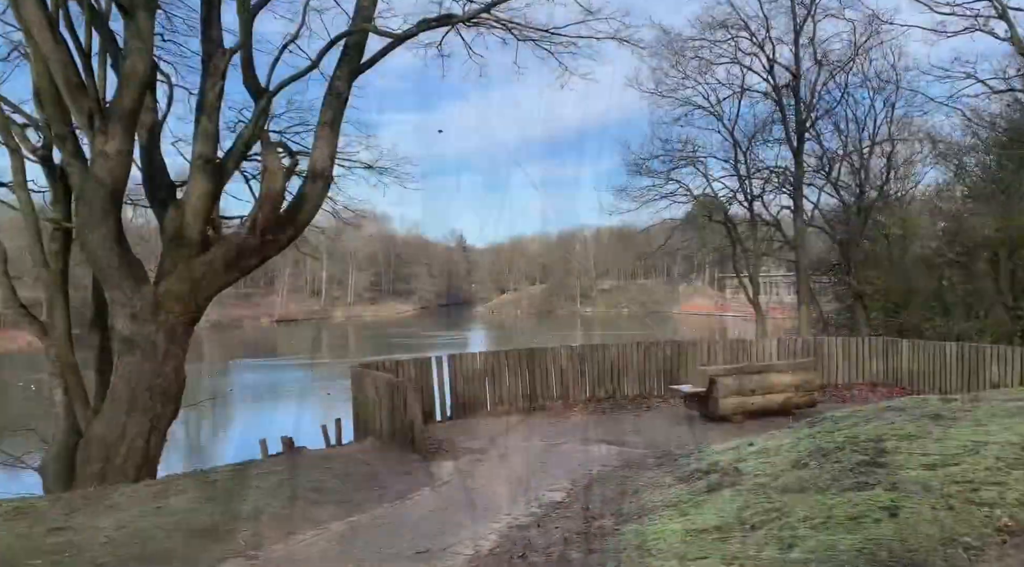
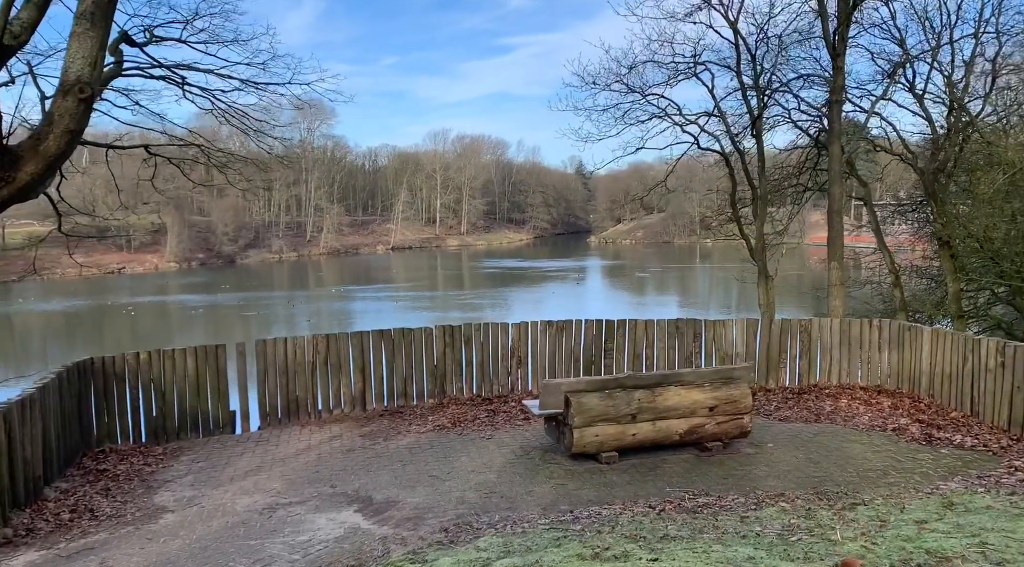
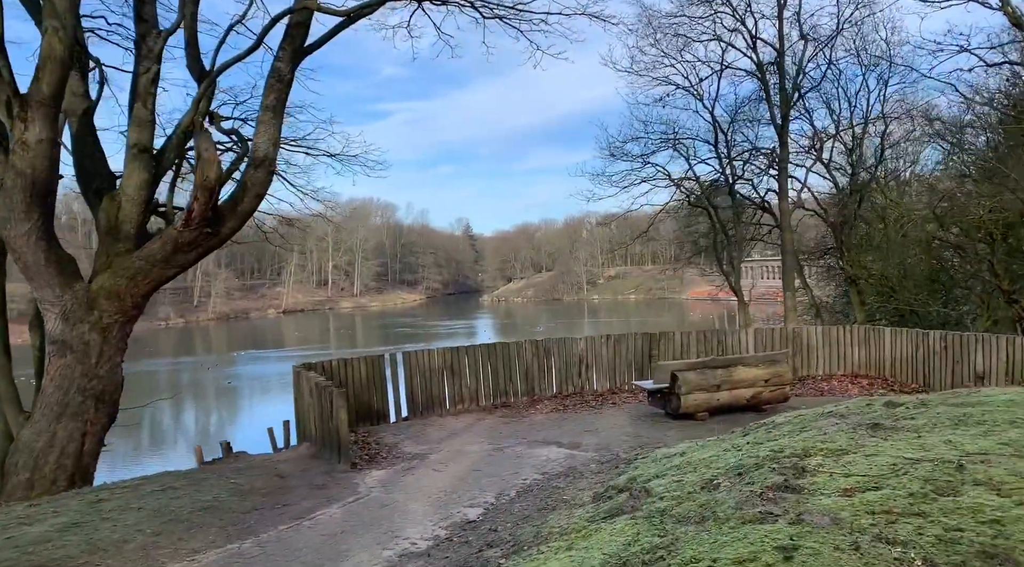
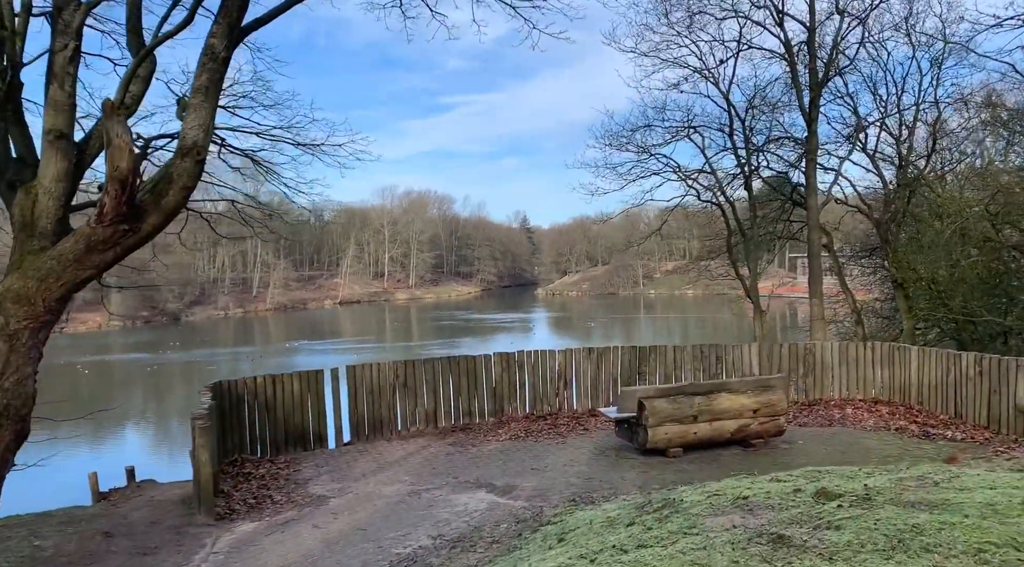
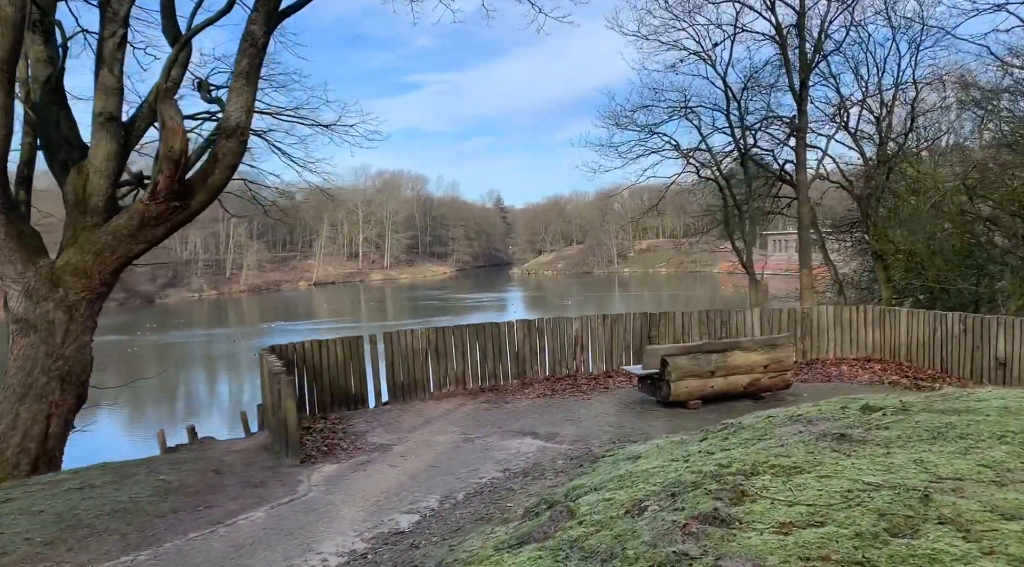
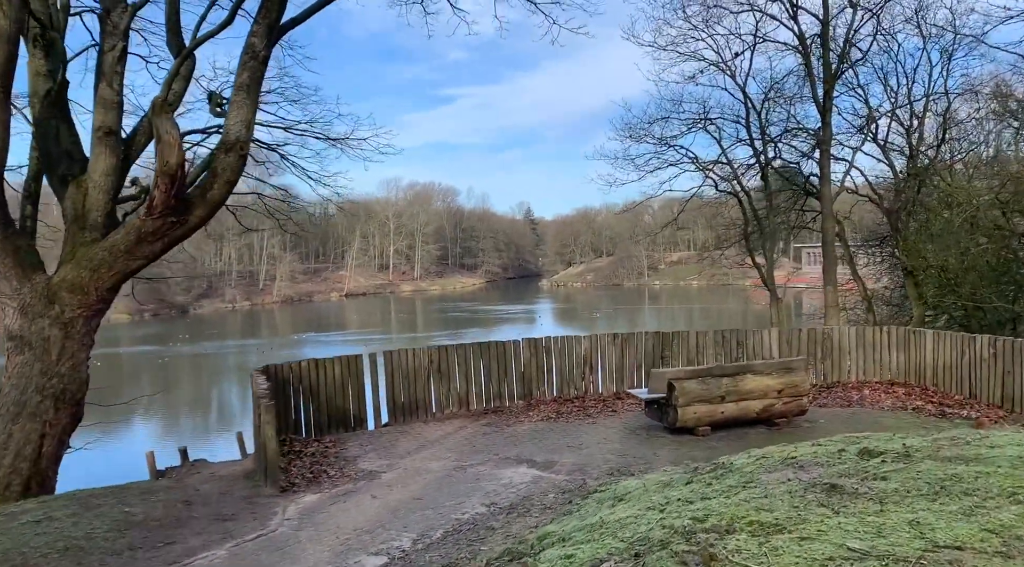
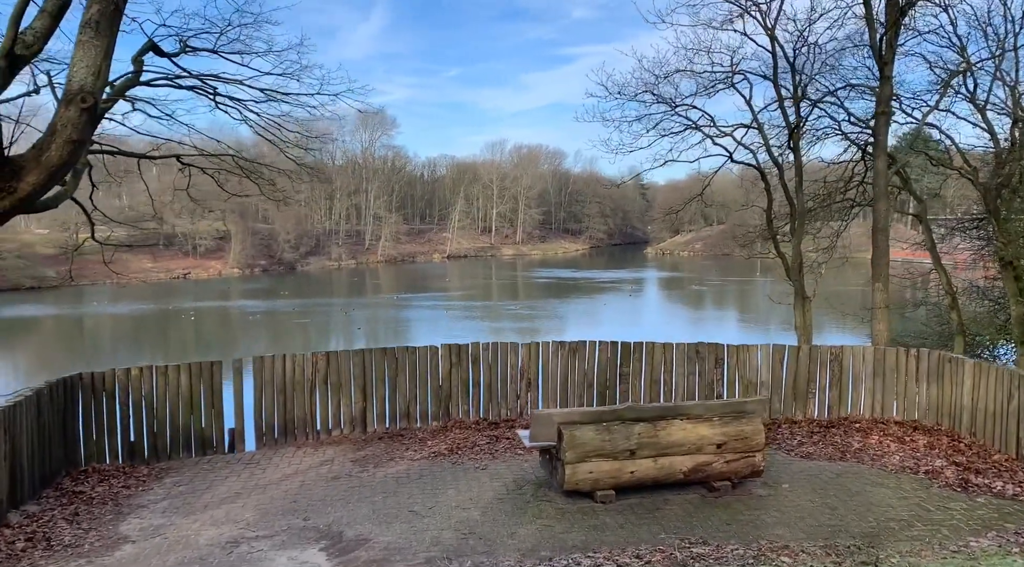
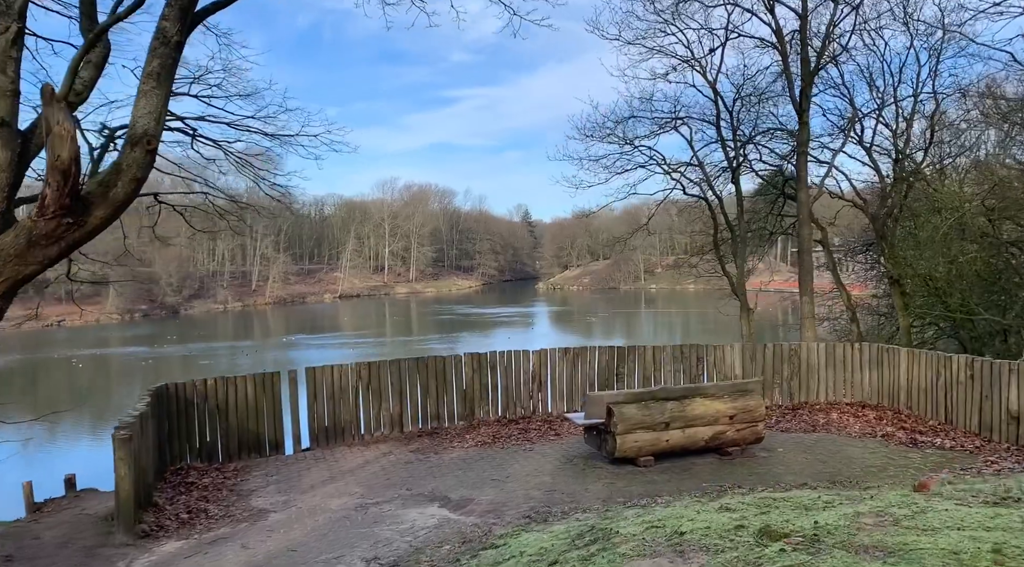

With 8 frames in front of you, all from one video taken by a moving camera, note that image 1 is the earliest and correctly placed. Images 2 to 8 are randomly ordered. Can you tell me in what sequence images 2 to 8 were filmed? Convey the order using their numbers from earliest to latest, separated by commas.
3, 5, 6, 4, 8, 2, 7
